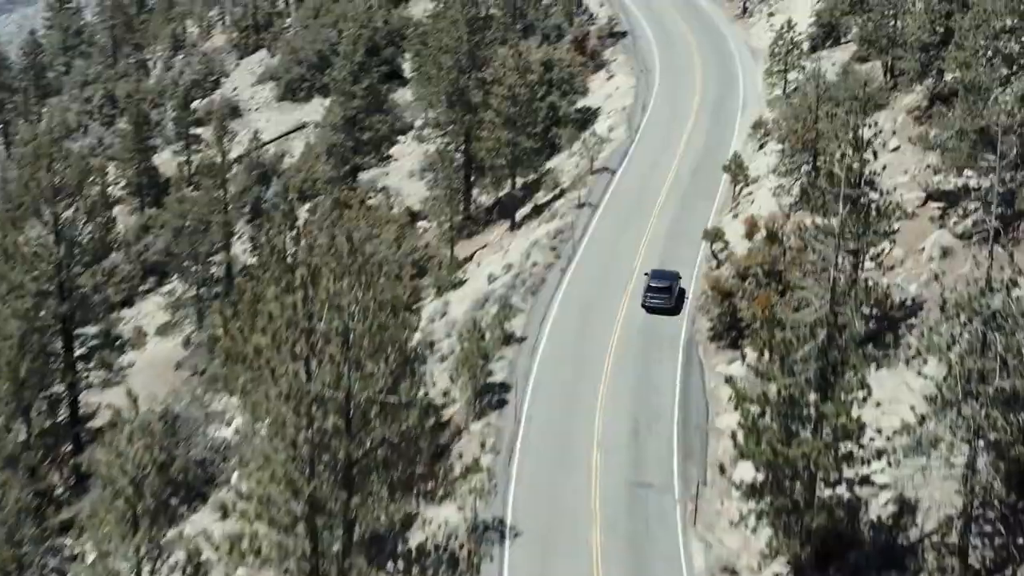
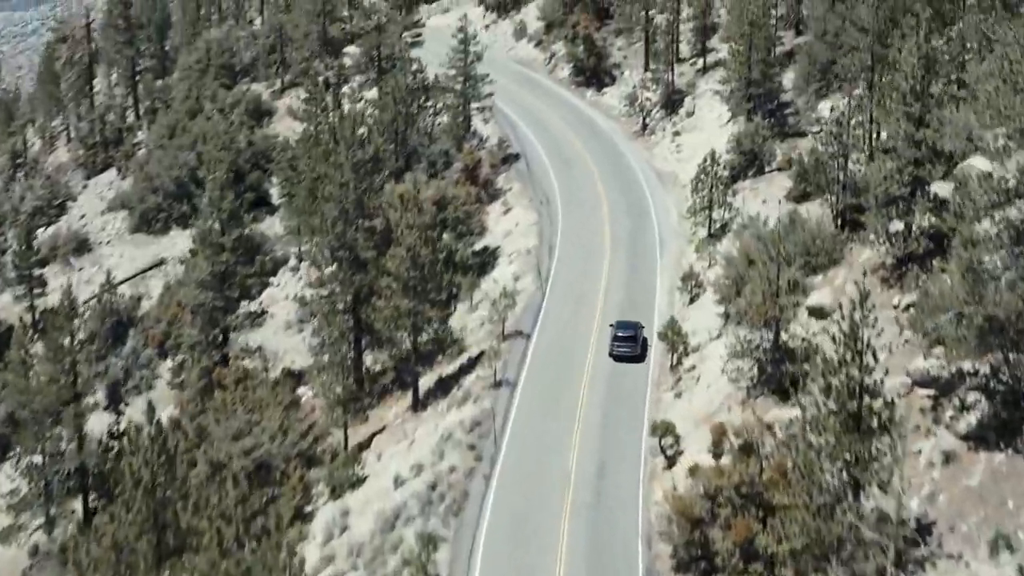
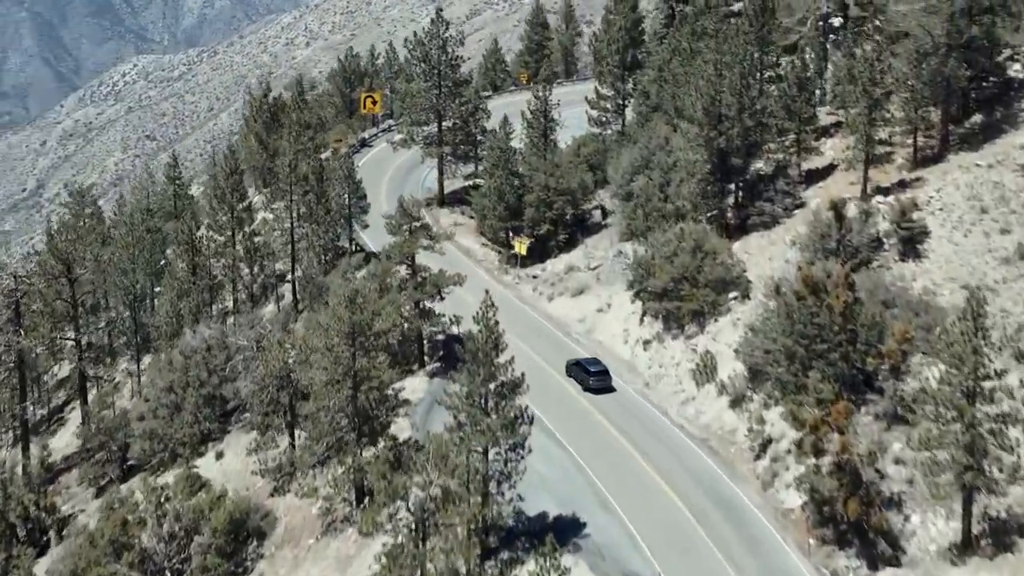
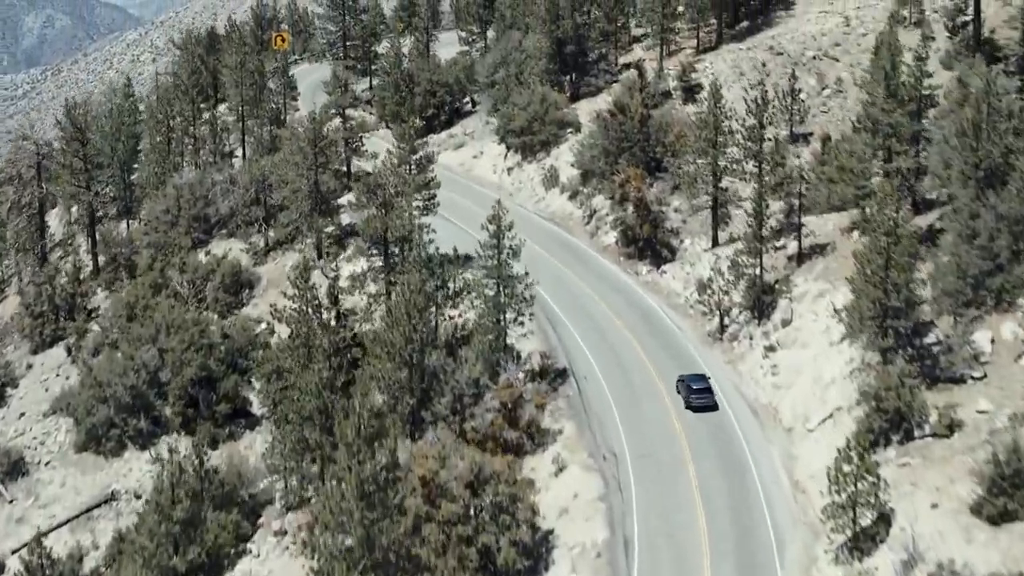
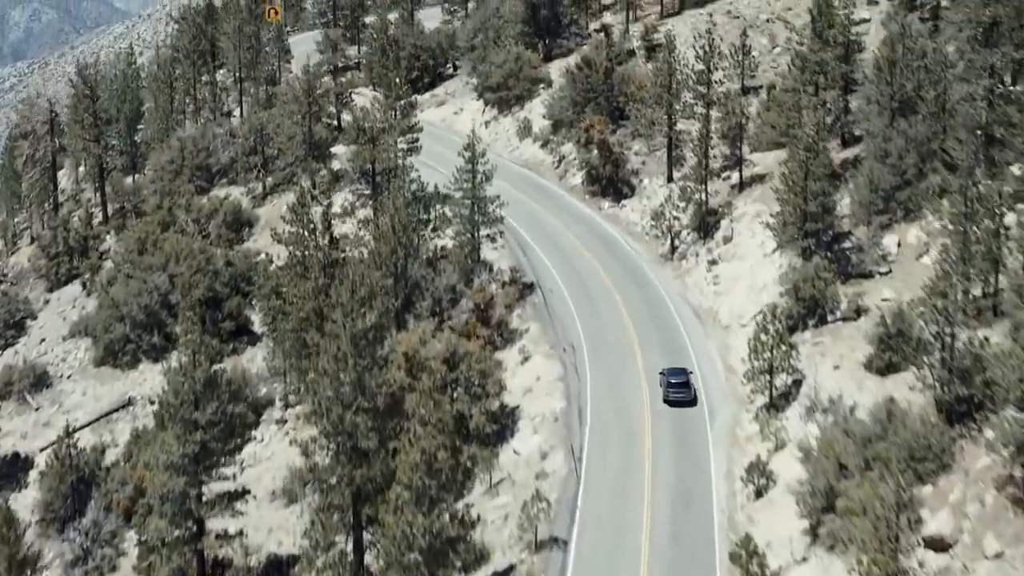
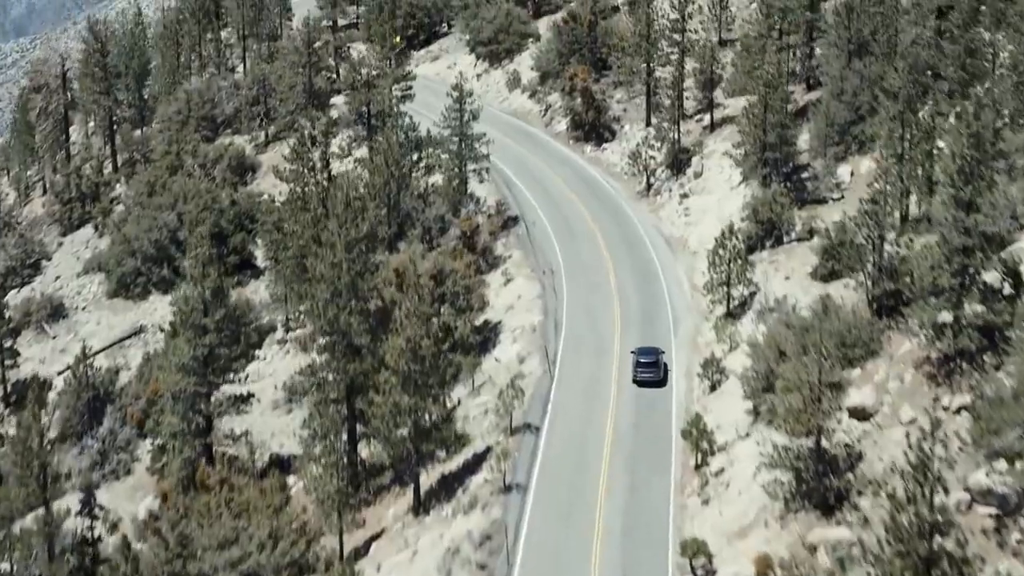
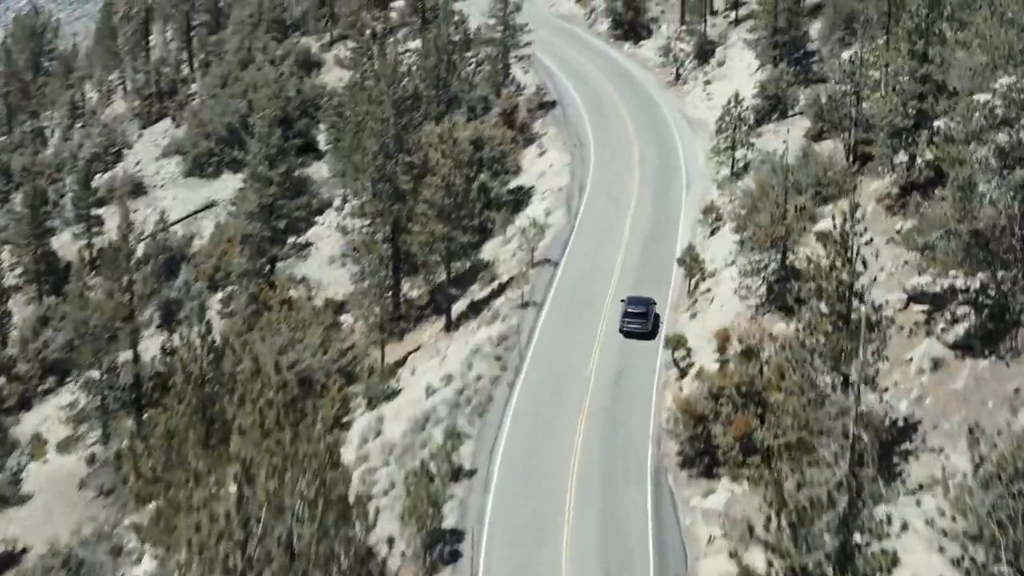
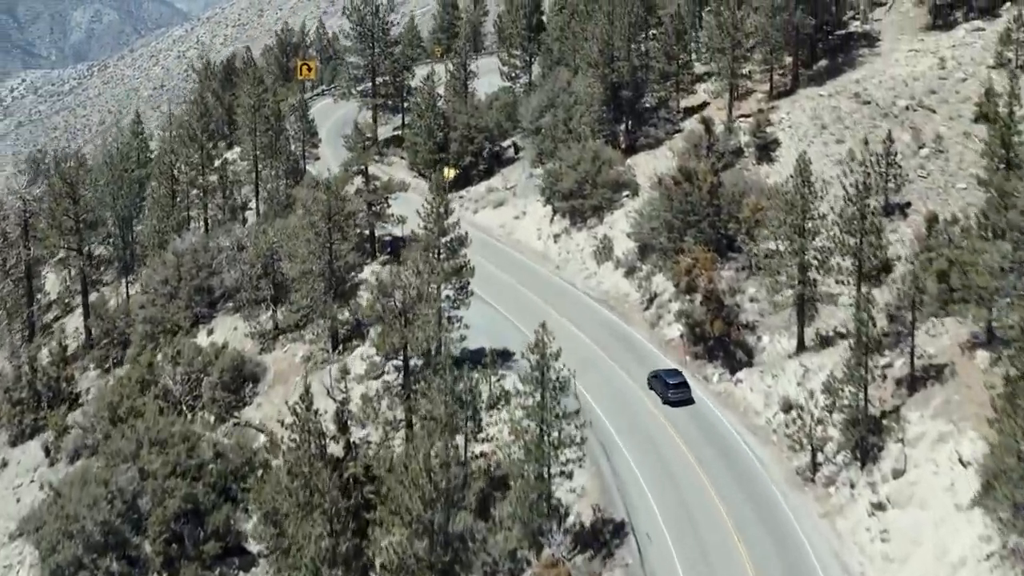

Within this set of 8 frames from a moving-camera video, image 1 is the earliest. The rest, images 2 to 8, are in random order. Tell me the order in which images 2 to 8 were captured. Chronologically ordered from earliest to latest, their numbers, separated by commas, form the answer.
7, 2, 6, 5, 4, 8, 3
